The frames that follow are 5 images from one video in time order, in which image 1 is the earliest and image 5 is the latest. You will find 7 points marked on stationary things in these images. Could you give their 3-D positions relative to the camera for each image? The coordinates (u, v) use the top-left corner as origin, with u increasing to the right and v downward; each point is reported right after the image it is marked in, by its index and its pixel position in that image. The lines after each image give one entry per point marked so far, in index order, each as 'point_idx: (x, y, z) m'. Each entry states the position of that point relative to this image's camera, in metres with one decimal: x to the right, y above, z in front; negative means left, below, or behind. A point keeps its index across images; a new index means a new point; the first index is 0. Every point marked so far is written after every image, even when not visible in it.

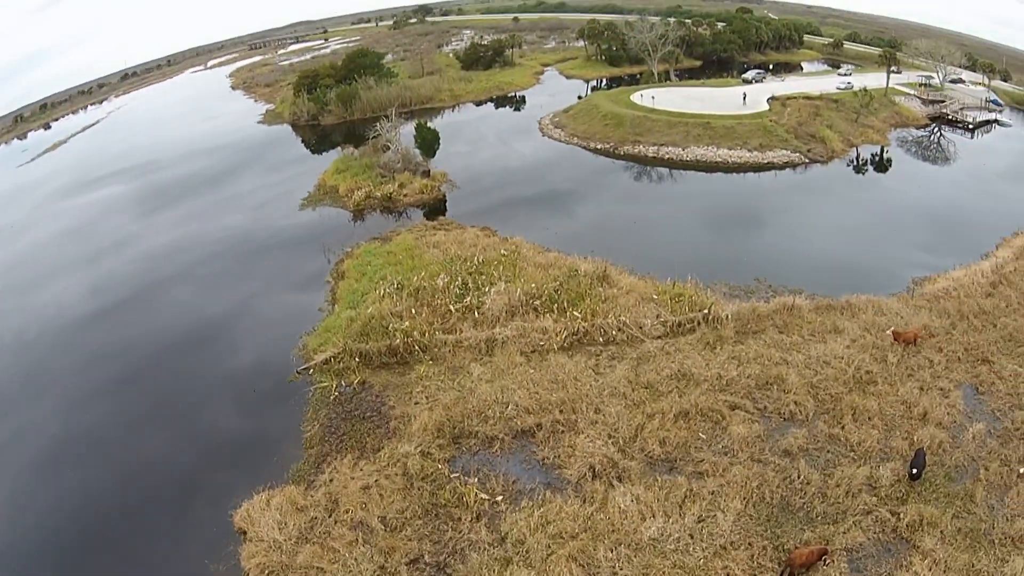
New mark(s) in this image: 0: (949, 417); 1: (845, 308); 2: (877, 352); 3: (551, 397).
0: (+8.1, -2.4, +11.0) m
1: (+8.1, -0.6, +14.2) m
2: (+7.7, -1.4, +12.4) m
3: (+0.8, -2.1, +11.1) m
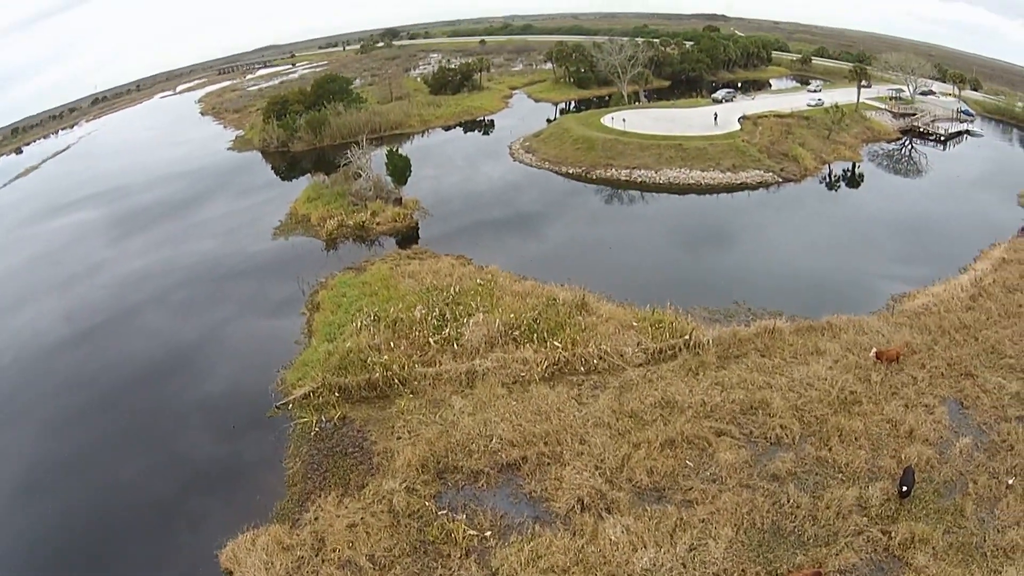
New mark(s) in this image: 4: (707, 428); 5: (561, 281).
0: (+7.7, -2.7, +10.9) m
1: (+7.6, -1.0, +14.2) m
2: (+7.3, -1.8, +12.4) m
3: (+0.5, -2.6, +10.8) m
4: (+3.6, -2.6, +10.7) m
5: (+1.8, +0.1, +19.5) m
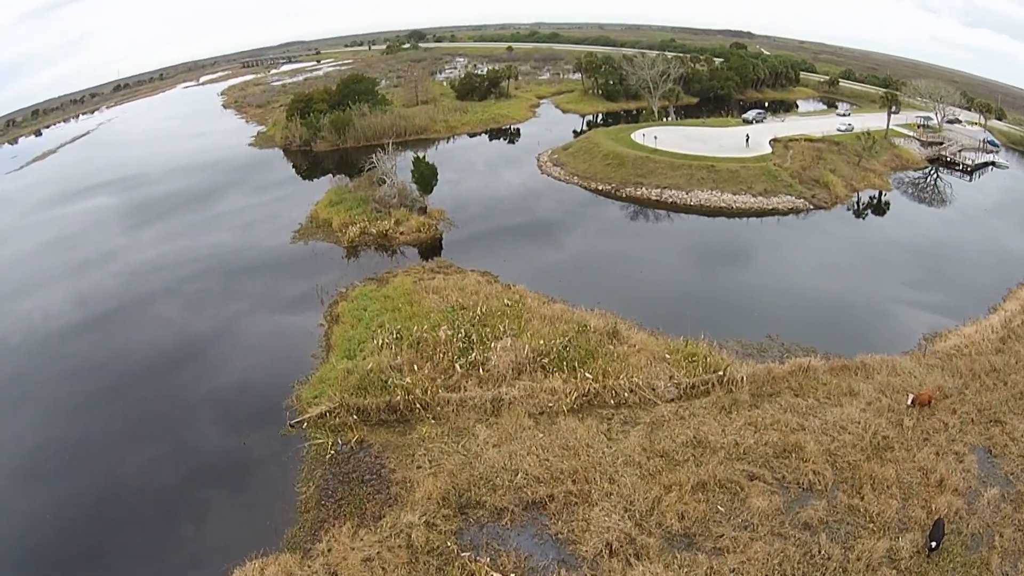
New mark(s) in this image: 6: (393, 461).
0: (+8.1, -3.5, +10.4) m
1: (+8.1, -1.9, +13.7) m
2: (+7.7, -2.6, +11.9) m
3: (+0.9, -3.1, +10.4) m
4: (+3.9, -3.2, +10.3) m
5: (+2.4, -0.5, +19.1) m
6: (-2.3, -3.2, +11.1) m
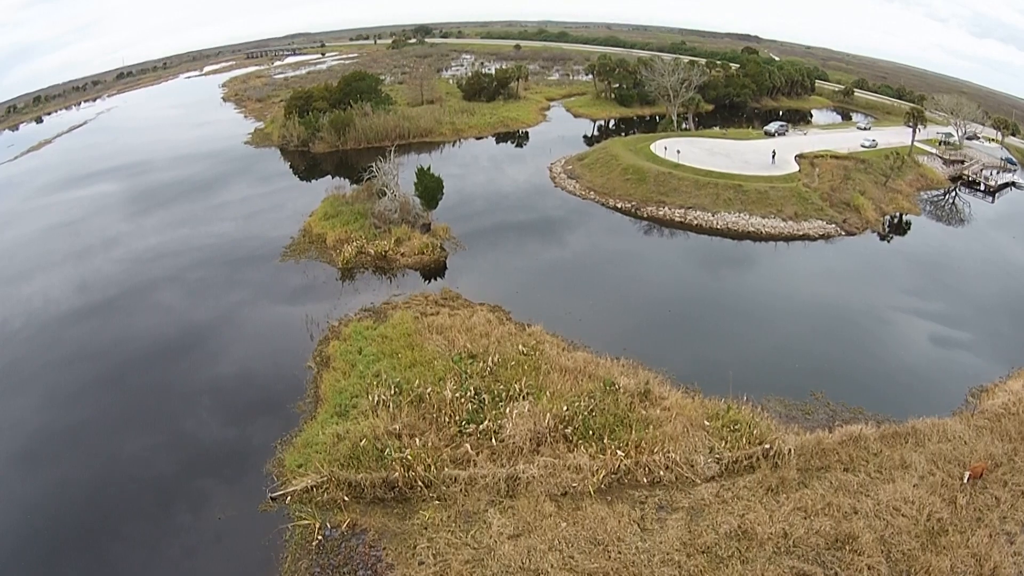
0: (+8.3, -4.5, +9.1) m
1: (+8.3, -2.9, +12.4) m
2: (+7.9, -3.6, +10.6) m
3: (+1.0, -3.9, +9.0) m
4: (+4.1, -4.1, +8.9) m
5: (+2.7, -1.3, +17.7) m
6: (-2.1, -3.9, +9.7) m
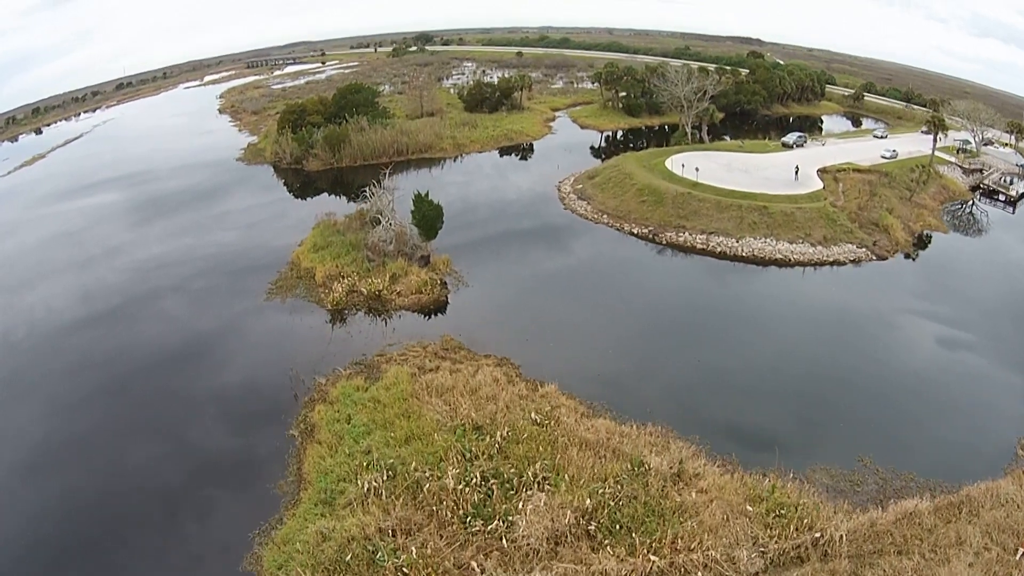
0: (+8.4, -5.3, +7.8) m
1: (+8.5, -3.7, +11.0) m
2: (+8.1, -4.4, +9.3) m
3: (+1.2, -4.7, +7.7) m
4: (+4.3, -4.9, +7.6) m
5: (+2.9, -2.2, +16.4) m
6: (-1.9, -4.8, +8.5) m
